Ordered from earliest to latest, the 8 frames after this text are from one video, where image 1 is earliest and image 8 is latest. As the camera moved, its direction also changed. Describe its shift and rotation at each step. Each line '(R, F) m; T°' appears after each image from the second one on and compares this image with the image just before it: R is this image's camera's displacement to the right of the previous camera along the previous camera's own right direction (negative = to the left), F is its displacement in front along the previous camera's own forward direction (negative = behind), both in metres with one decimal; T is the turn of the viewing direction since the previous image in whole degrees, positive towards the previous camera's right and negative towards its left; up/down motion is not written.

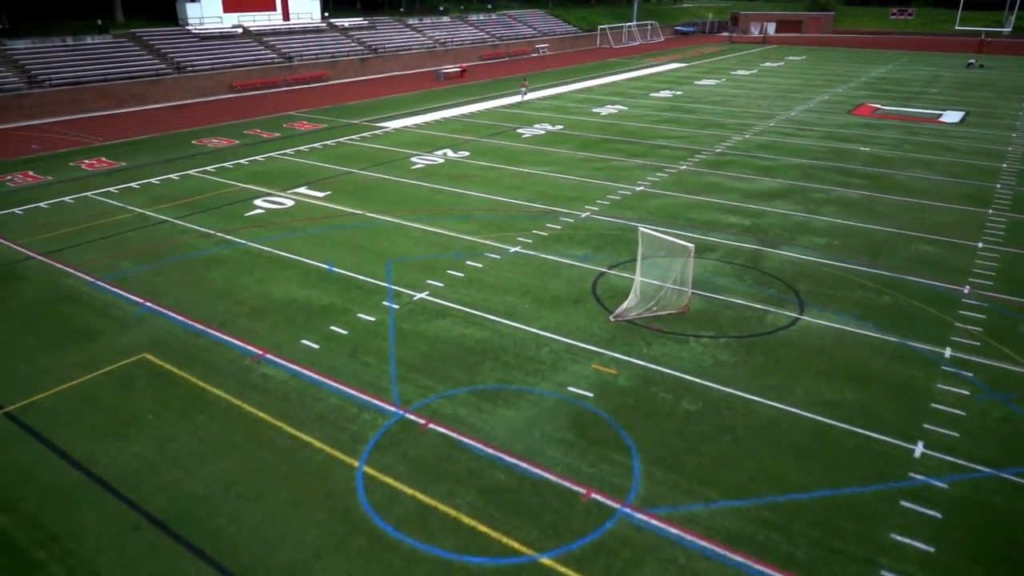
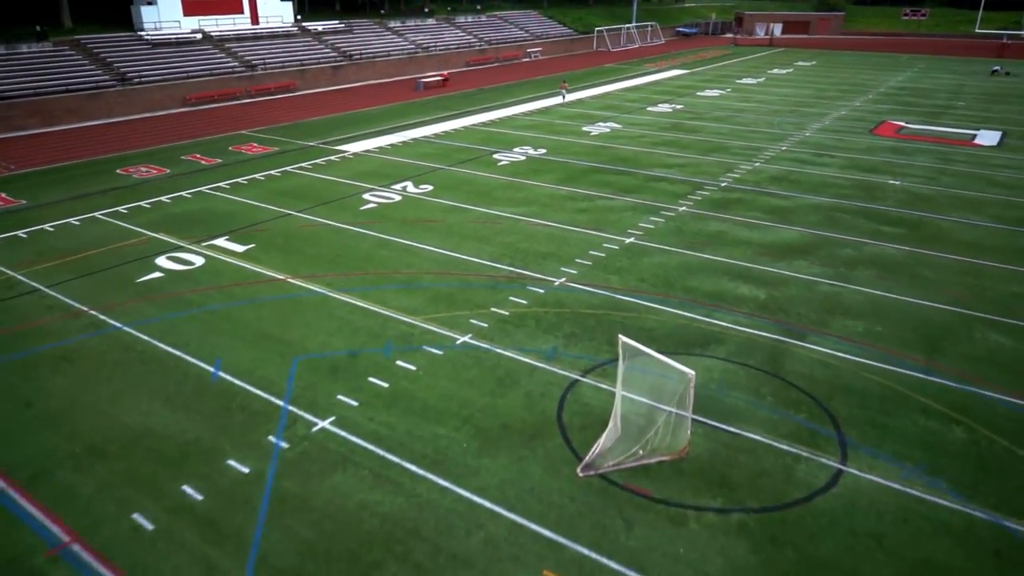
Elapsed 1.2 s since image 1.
(+0.6, +2.3) m; 0°
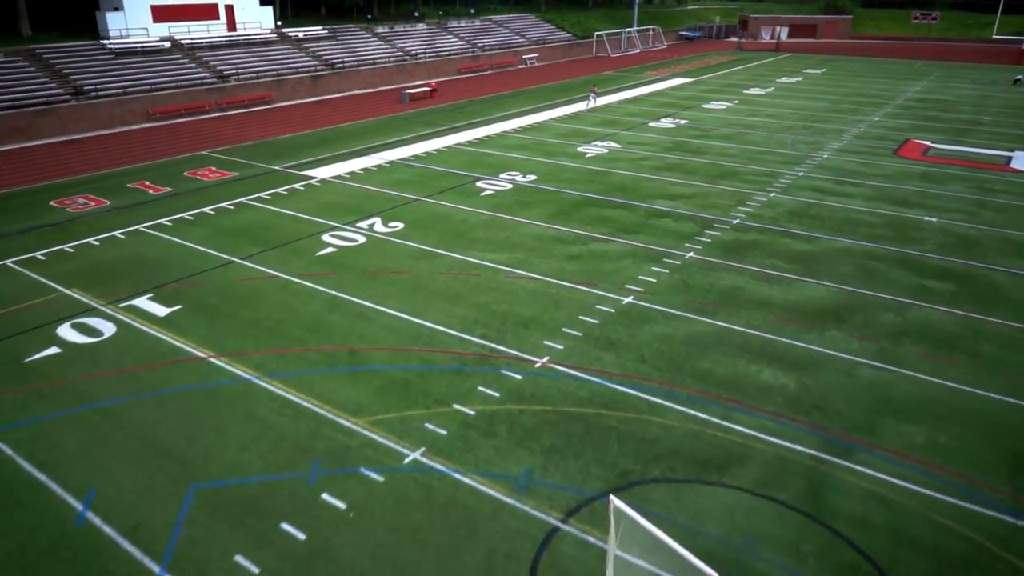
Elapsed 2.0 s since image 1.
(+0.3, +1.7) m; 0°
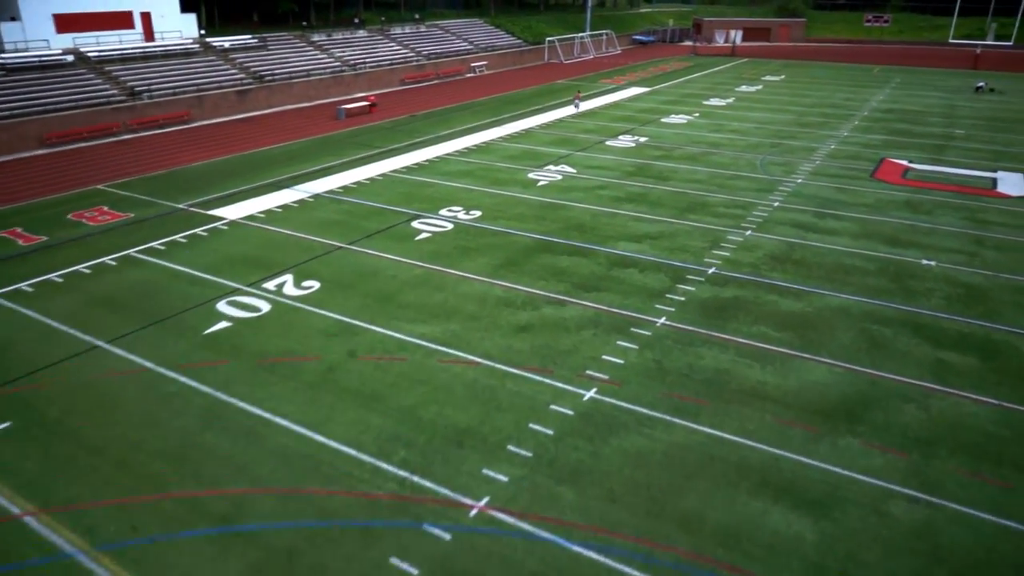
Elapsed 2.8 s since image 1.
(+0.3, +1.9) m; +3°
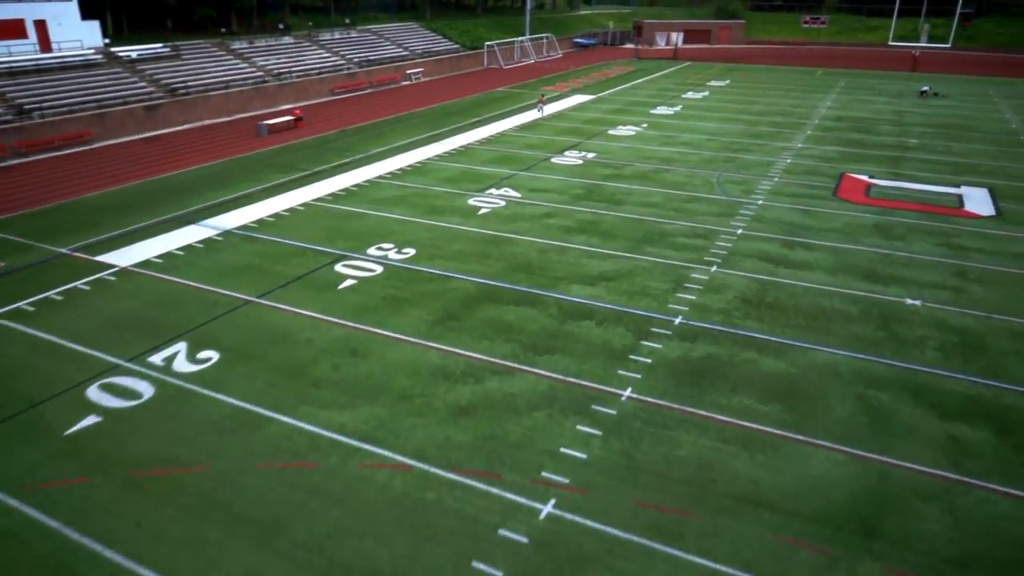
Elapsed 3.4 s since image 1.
(+0.1, +1.5) m; +4°
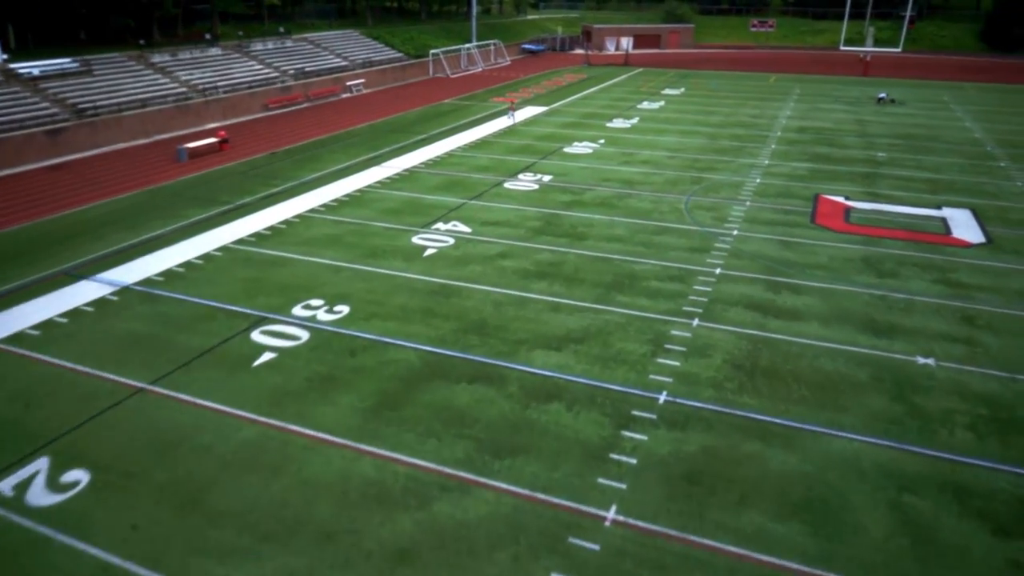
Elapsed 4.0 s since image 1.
(+0.1, +1.6) m; +4°
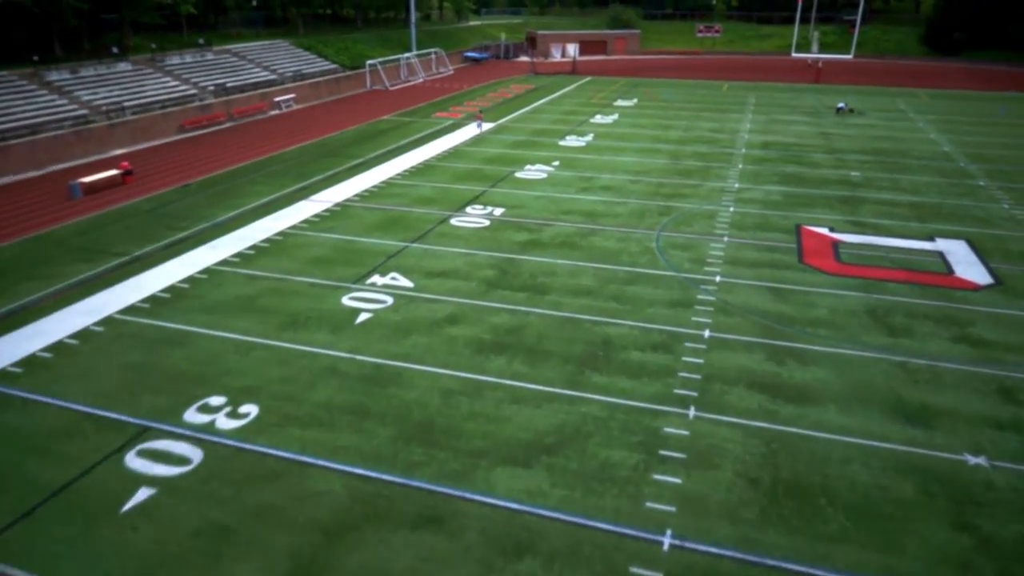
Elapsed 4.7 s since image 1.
(0.0, +2.0) m; +4°
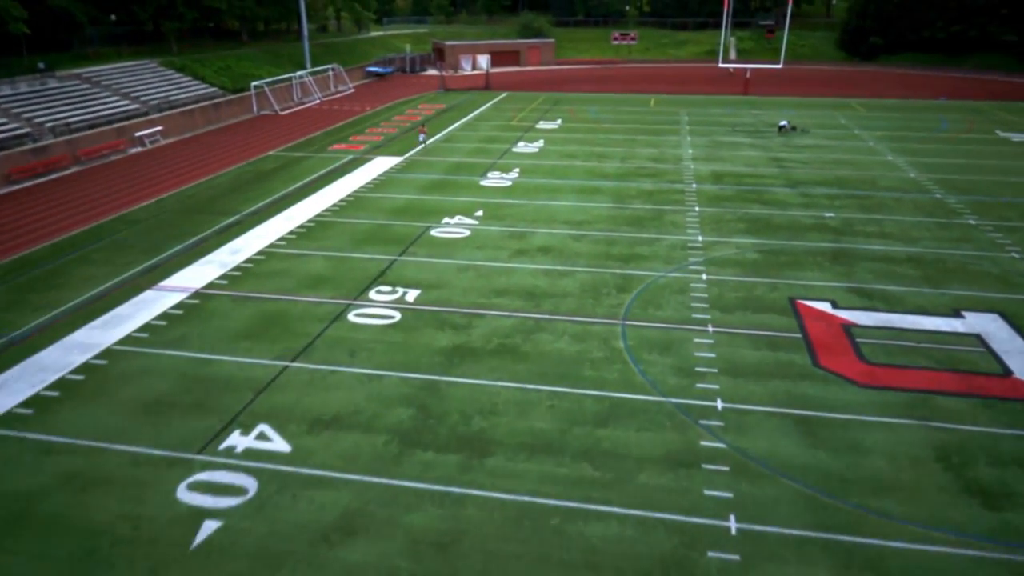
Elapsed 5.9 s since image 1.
(0.0, +3.5) m; +6°
